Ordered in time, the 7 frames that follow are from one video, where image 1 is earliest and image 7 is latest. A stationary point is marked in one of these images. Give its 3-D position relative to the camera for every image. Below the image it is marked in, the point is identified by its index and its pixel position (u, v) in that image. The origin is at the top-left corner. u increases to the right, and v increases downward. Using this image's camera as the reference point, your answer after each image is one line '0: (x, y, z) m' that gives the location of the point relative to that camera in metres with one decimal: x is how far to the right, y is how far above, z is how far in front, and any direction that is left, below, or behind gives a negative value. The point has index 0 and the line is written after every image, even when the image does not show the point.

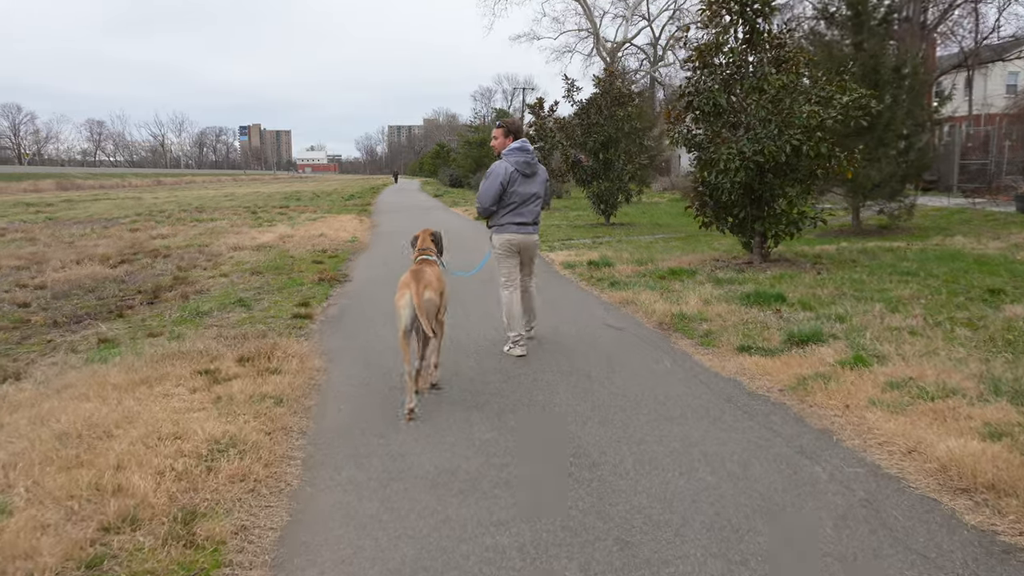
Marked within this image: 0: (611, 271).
0: (+1.2, +0.2, +10.5) m
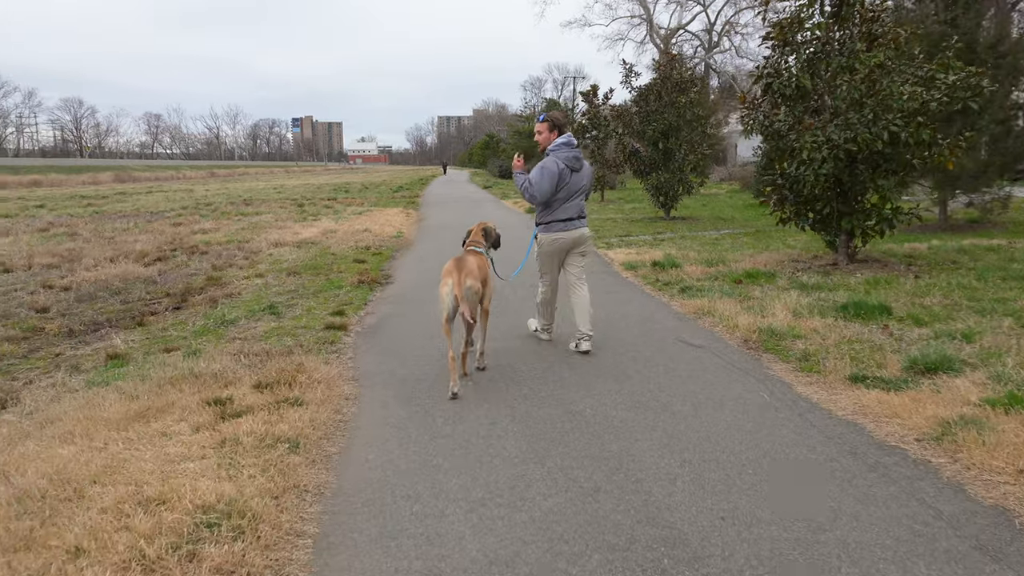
0: (+1.9, +0.2, +9.5) m
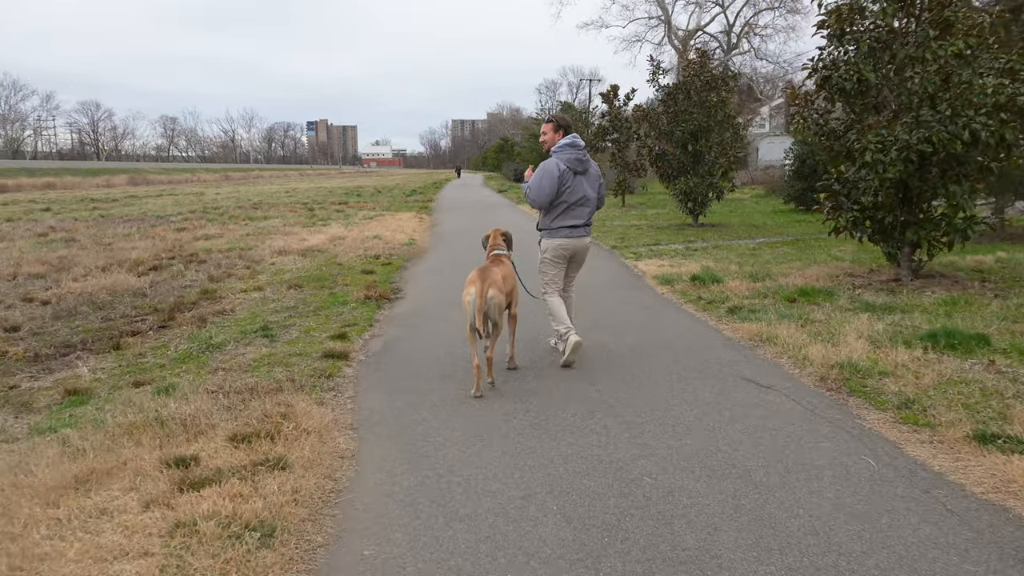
0: (+2.1, 0.0, +8.5) m
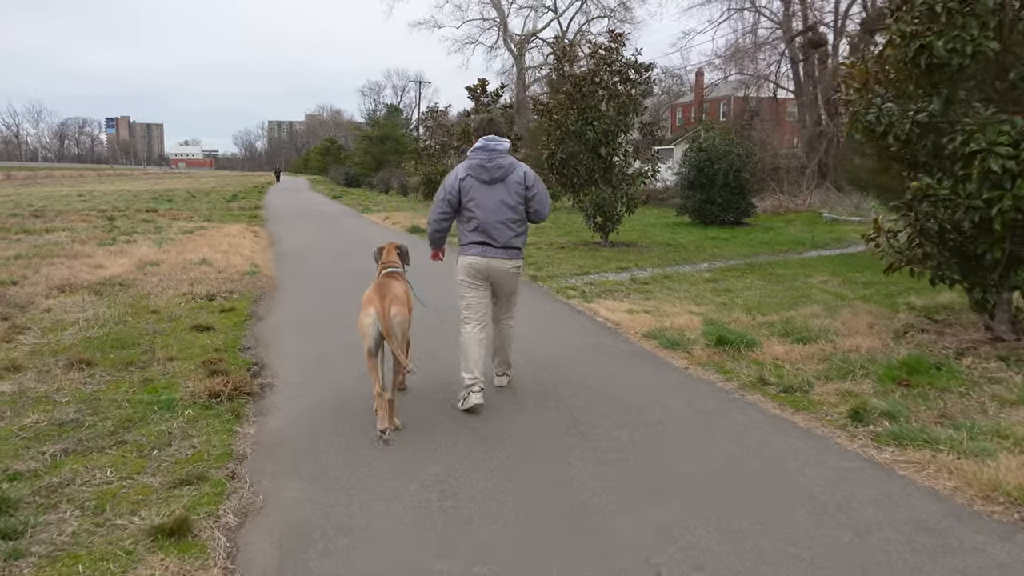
0: (+1.8, -0.5, +5.7) m
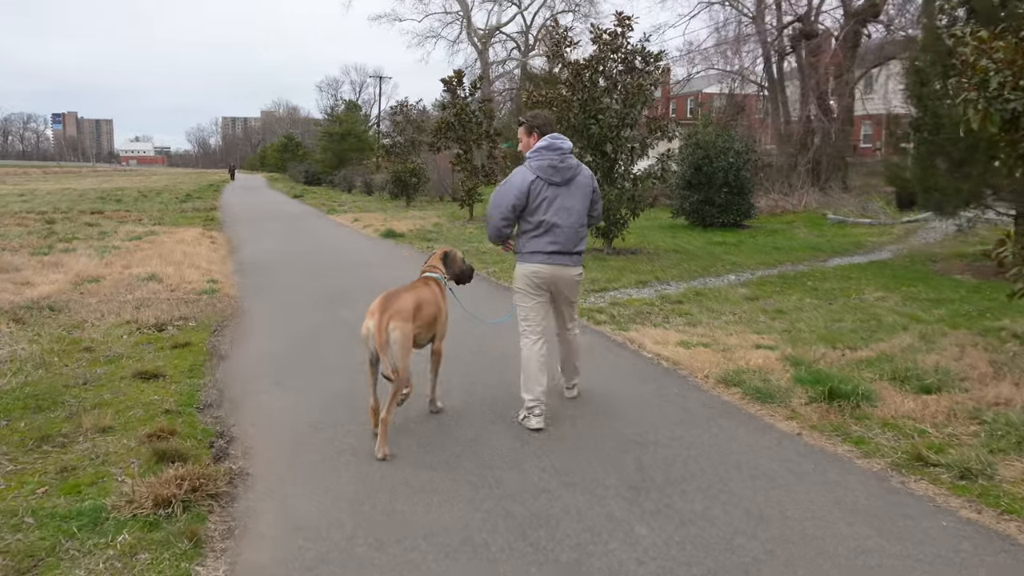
0: (+2.0, -0.7, +4.4) m
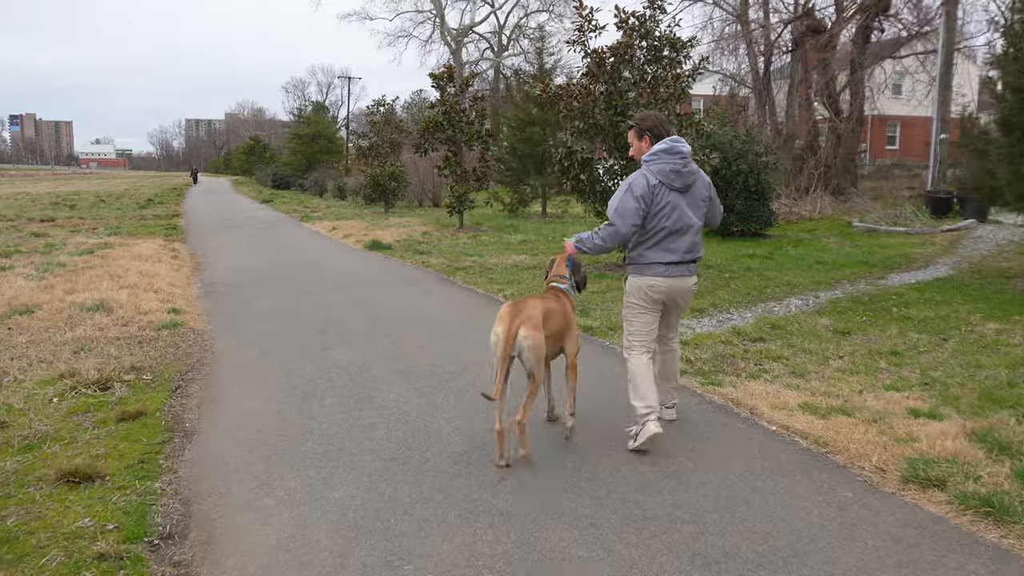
0: (+2.5, -0.9, +2.8) m
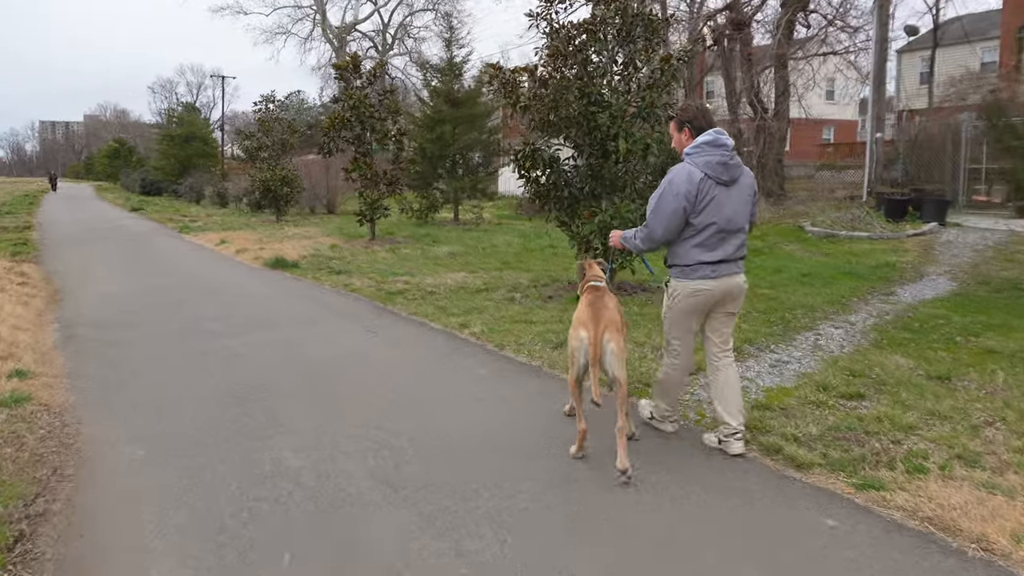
0: (+3.1, -1.1, +1.3) m
